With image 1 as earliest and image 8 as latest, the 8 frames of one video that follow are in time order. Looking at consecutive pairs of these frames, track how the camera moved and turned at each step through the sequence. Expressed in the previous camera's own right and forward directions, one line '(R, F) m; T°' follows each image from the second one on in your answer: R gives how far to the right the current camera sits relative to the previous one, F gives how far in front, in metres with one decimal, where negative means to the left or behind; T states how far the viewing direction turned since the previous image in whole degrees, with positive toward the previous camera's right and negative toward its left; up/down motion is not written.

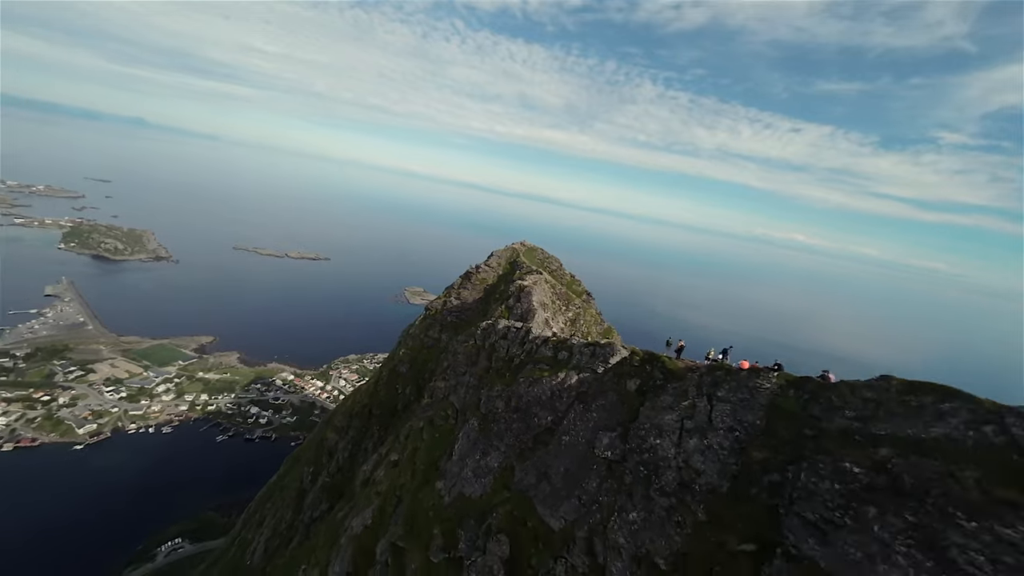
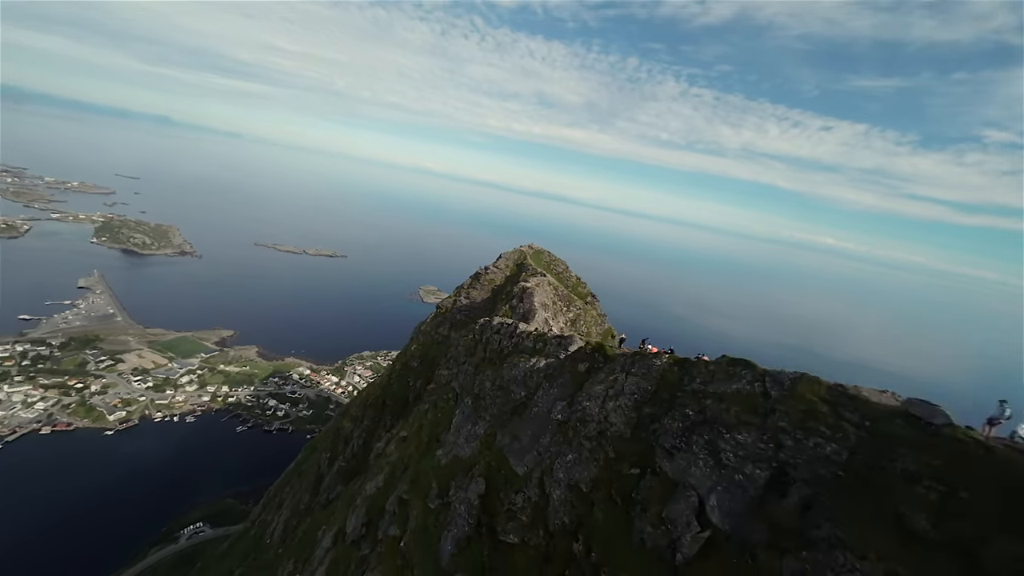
(+2.7, -4.4) m; -2°
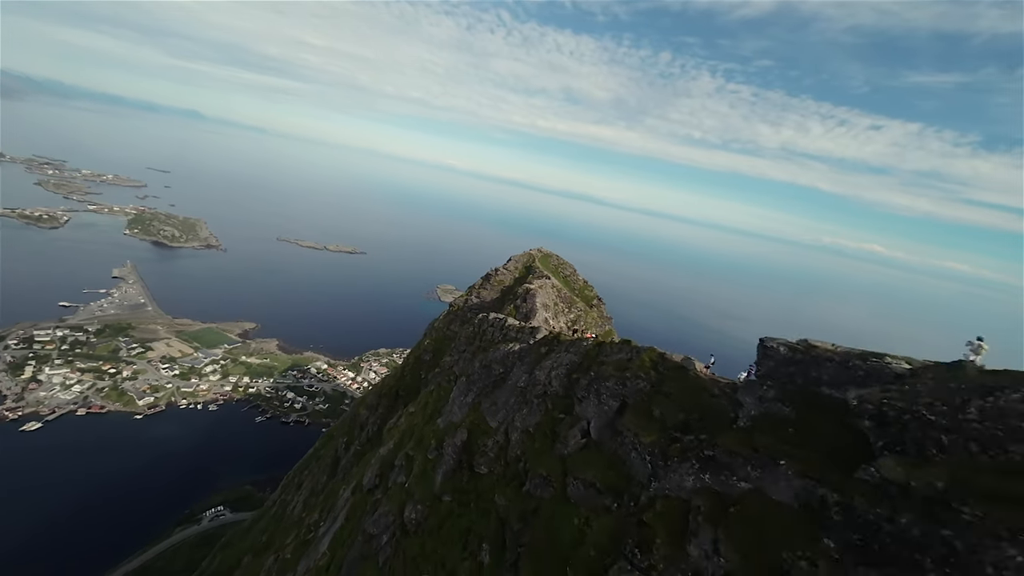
(+3.4, -5.1) m; -2°
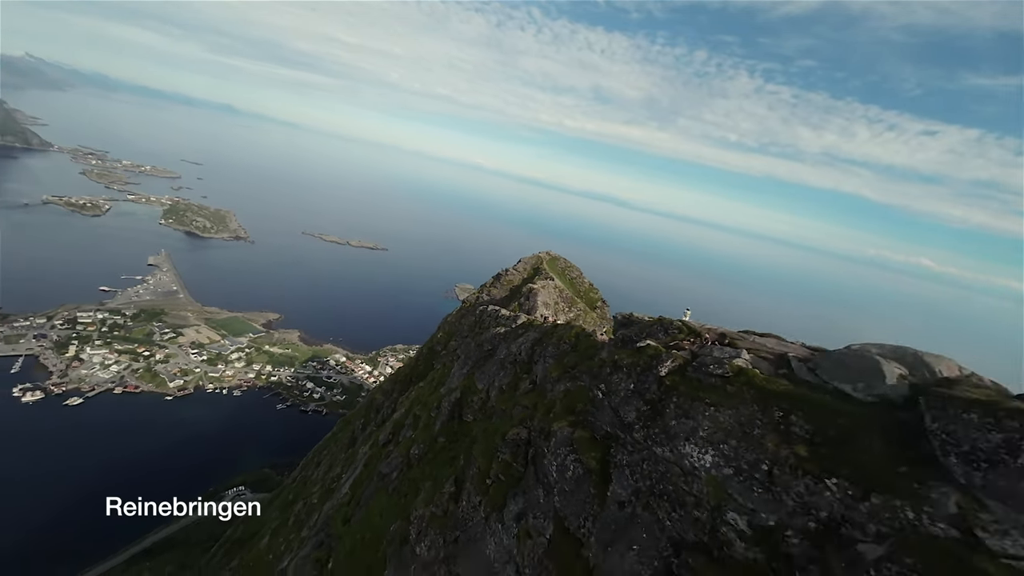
(+4.3, -7.5) m; -2°
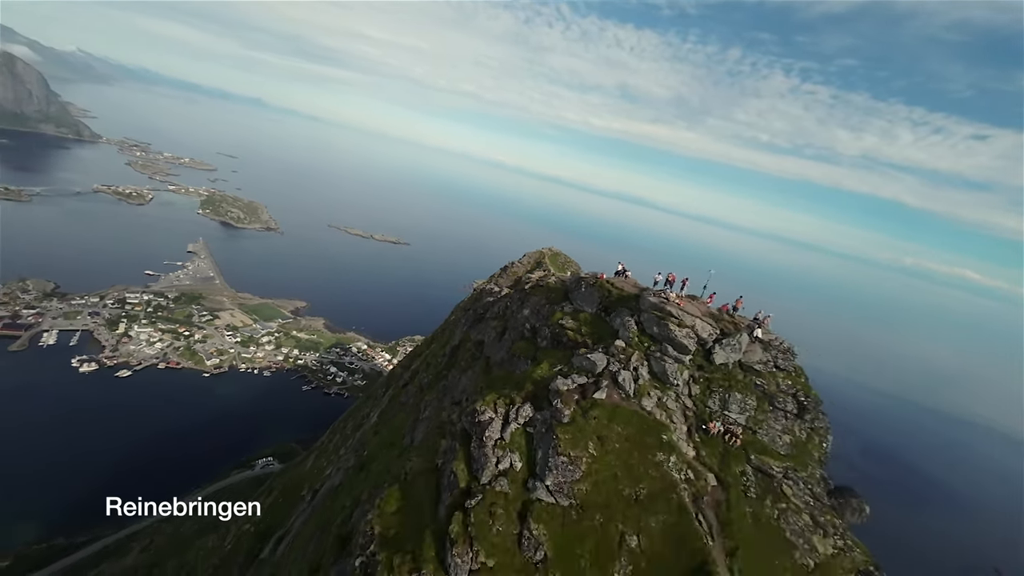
(+4.4, -12.9) m; -2°
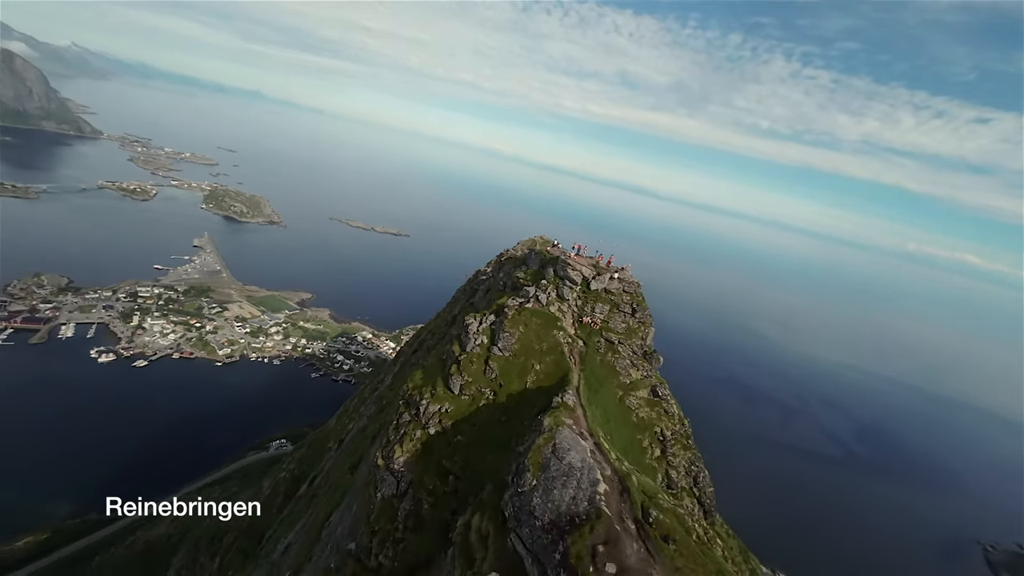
(+0.8, -9.4) m; 0°
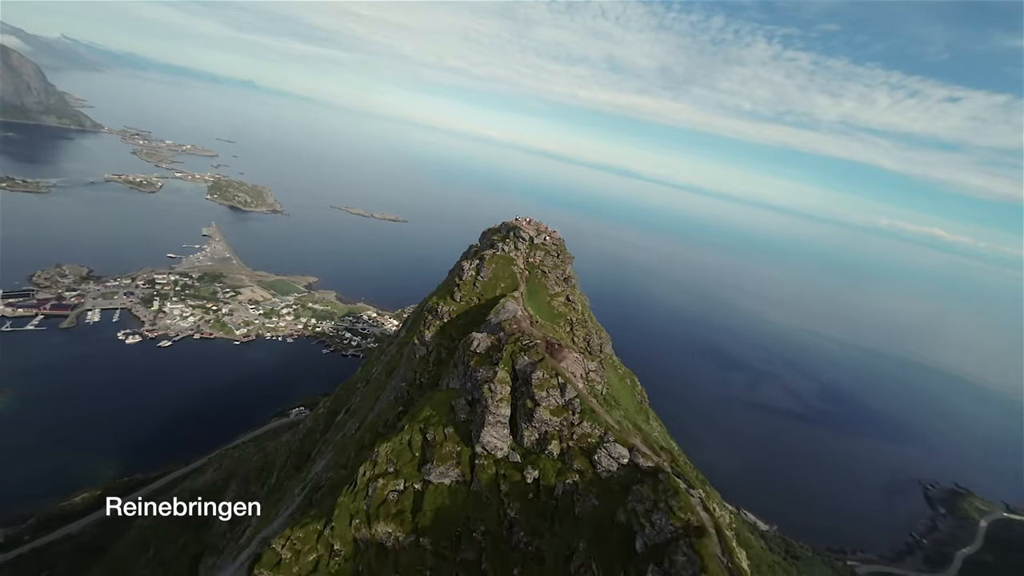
(+0.7, -17.8) m; 0°
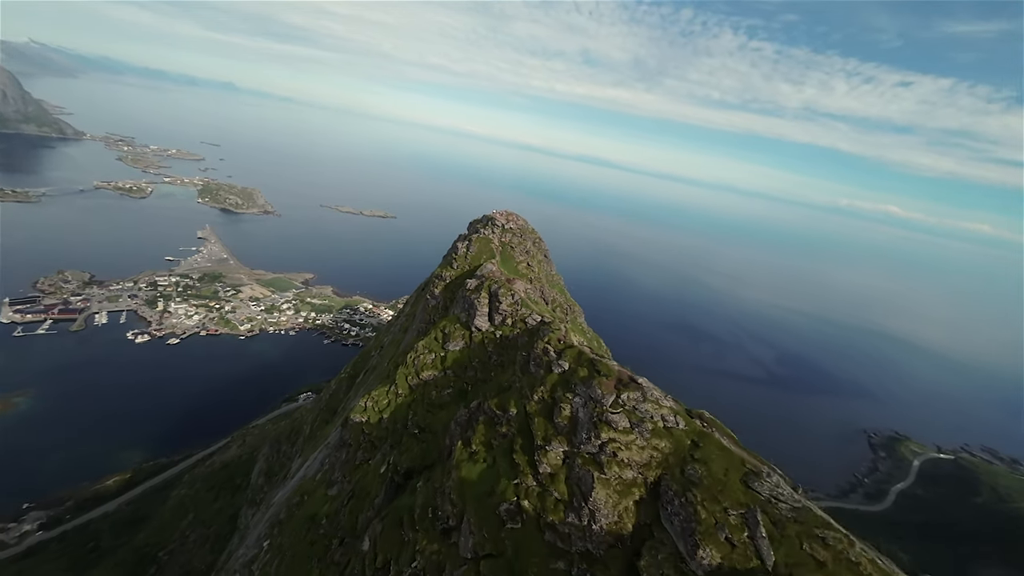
(-0.8, -18.1) m; +2°
